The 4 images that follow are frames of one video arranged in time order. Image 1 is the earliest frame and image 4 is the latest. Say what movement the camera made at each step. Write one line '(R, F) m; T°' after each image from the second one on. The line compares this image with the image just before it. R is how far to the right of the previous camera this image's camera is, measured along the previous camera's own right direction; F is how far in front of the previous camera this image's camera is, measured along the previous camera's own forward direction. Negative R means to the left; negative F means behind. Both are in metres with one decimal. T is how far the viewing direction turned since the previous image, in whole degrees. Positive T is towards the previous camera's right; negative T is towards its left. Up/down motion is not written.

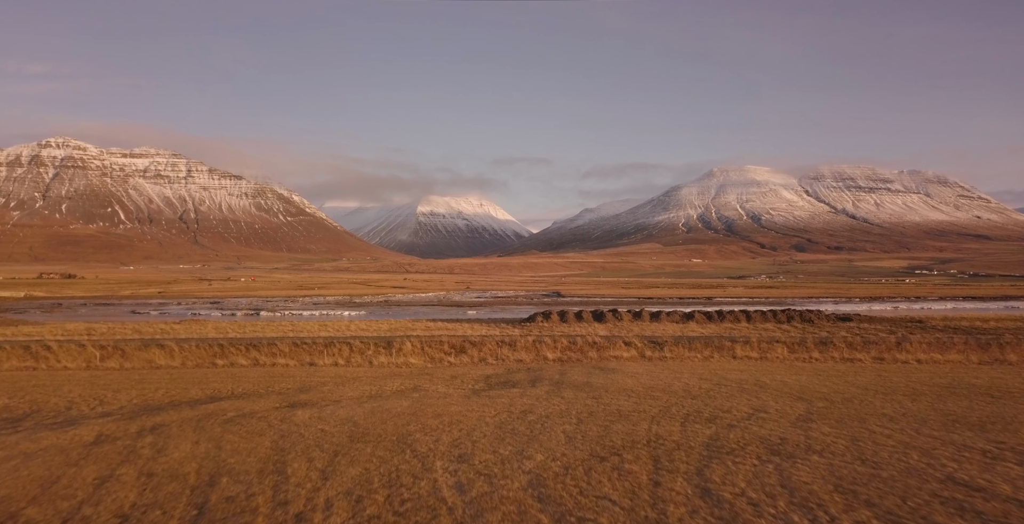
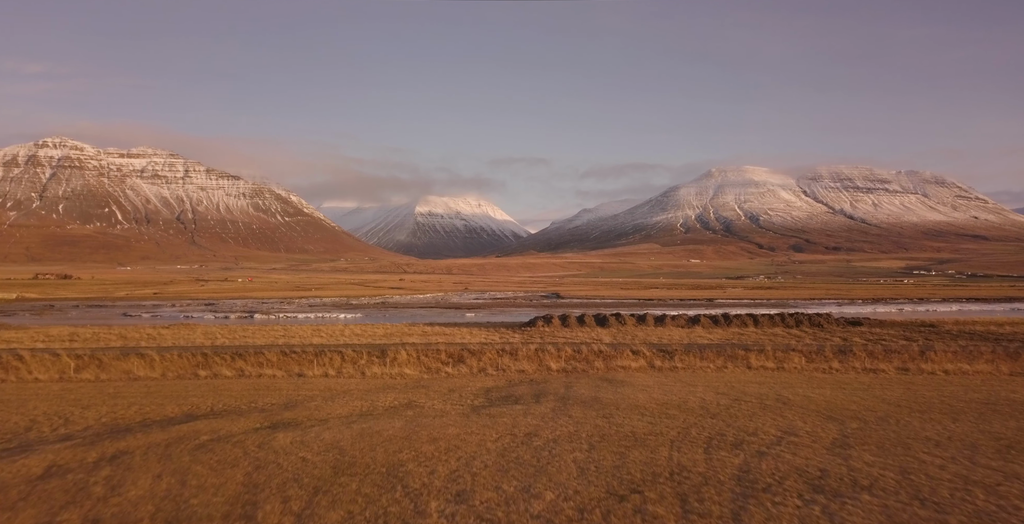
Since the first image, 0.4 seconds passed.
(-0.1, +1.1) m; 0°
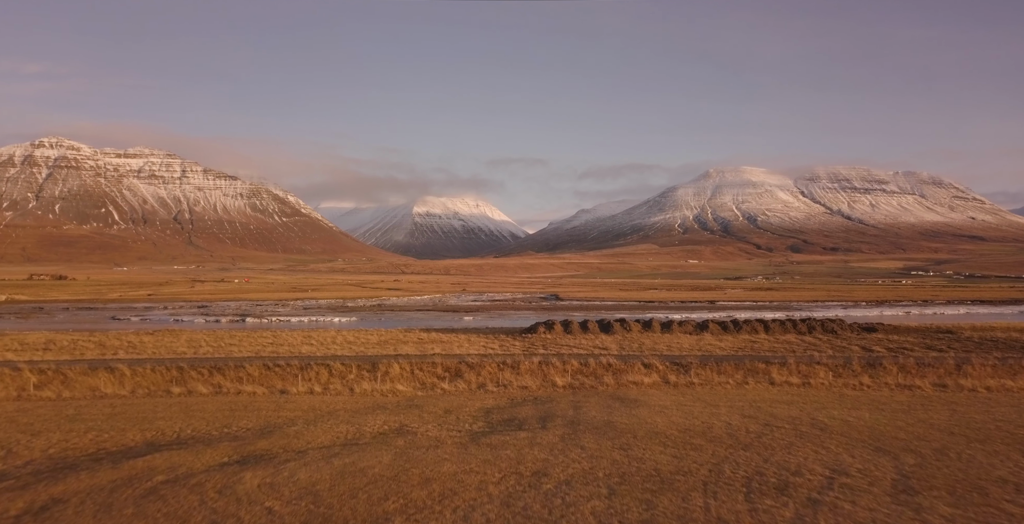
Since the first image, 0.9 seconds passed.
(-0.1, +1.5) m; 0°
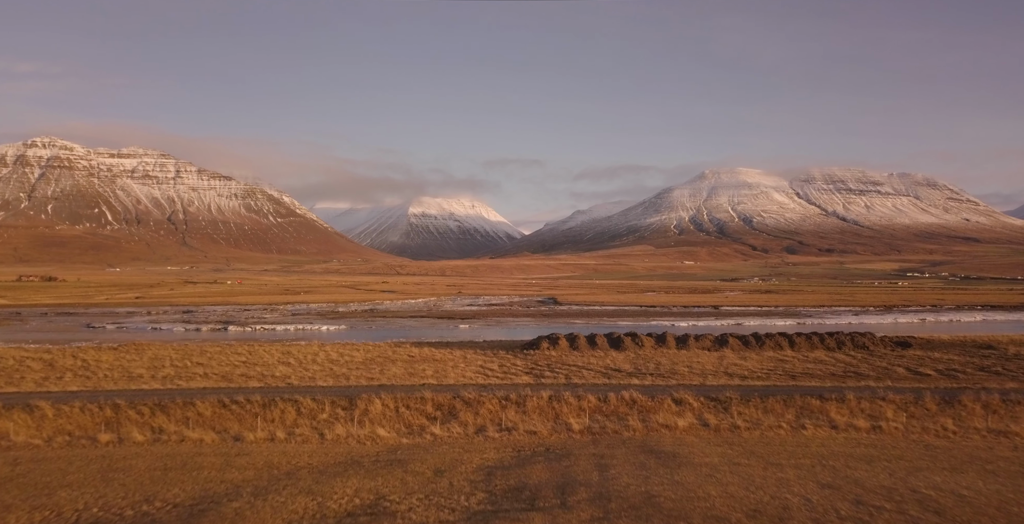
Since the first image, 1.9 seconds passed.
(-0.2, +3.0) m; 0°
